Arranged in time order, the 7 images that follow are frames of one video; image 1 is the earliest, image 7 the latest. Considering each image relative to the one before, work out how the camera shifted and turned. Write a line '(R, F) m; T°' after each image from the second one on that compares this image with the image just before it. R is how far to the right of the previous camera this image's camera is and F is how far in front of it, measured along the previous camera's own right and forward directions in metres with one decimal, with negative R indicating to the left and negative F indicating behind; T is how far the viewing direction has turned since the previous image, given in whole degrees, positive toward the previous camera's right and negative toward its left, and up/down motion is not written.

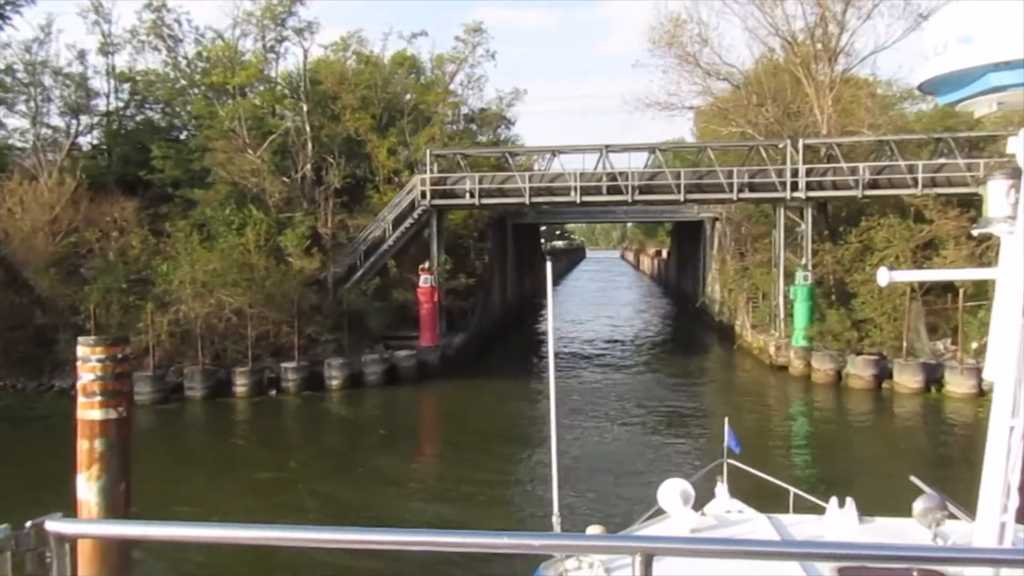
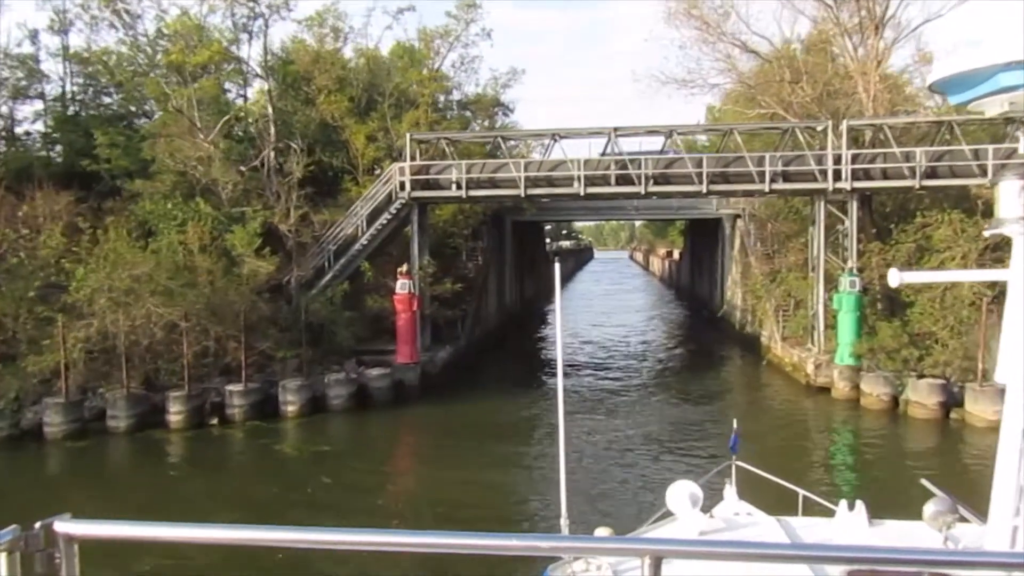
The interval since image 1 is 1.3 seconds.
(+0.2, +2.0) m; -1°
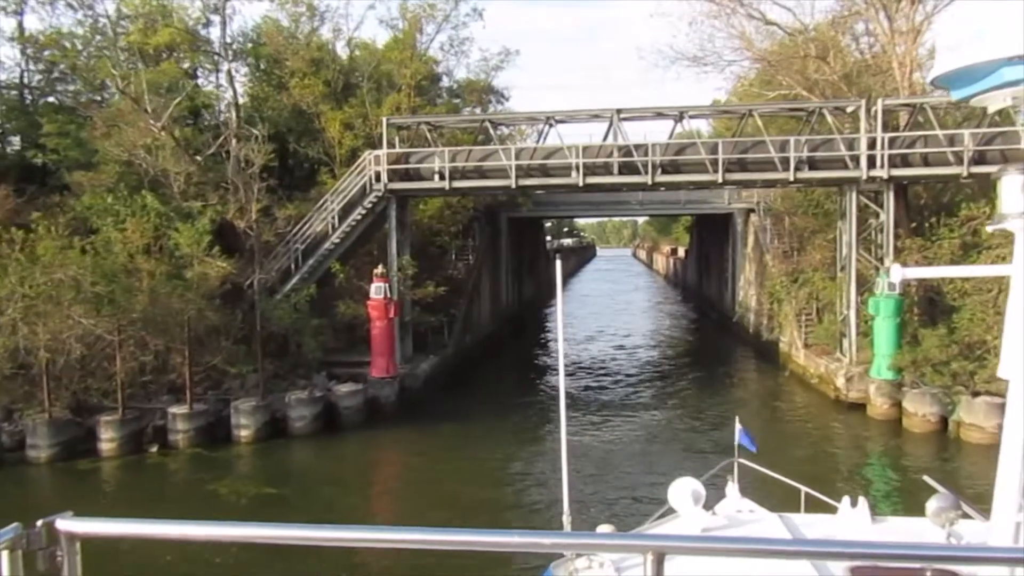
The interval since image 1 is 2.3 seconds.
(+0.1, +1.4) m; 0°
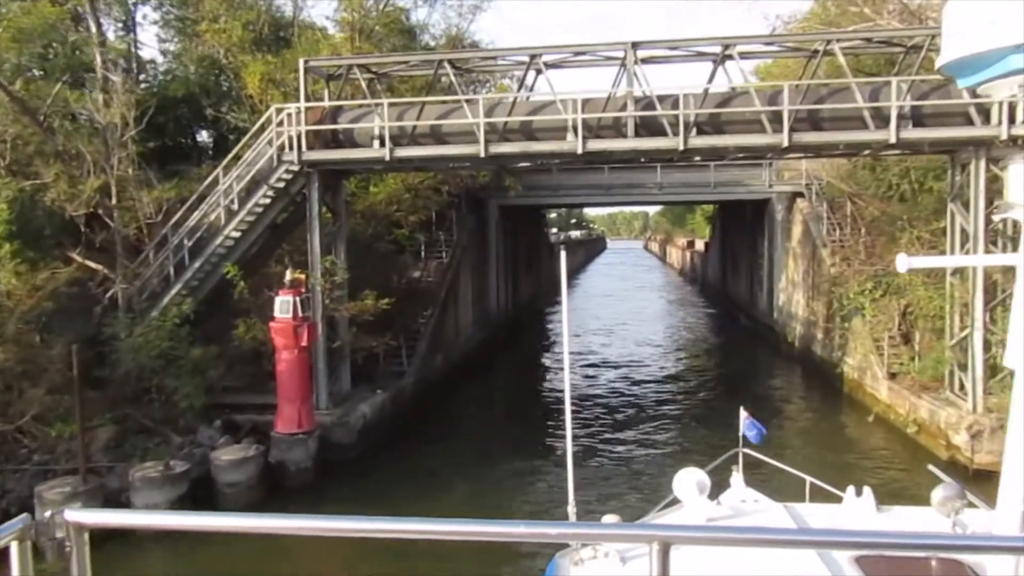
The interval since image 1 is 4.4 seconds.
(0.0, +1.3) m; 0°
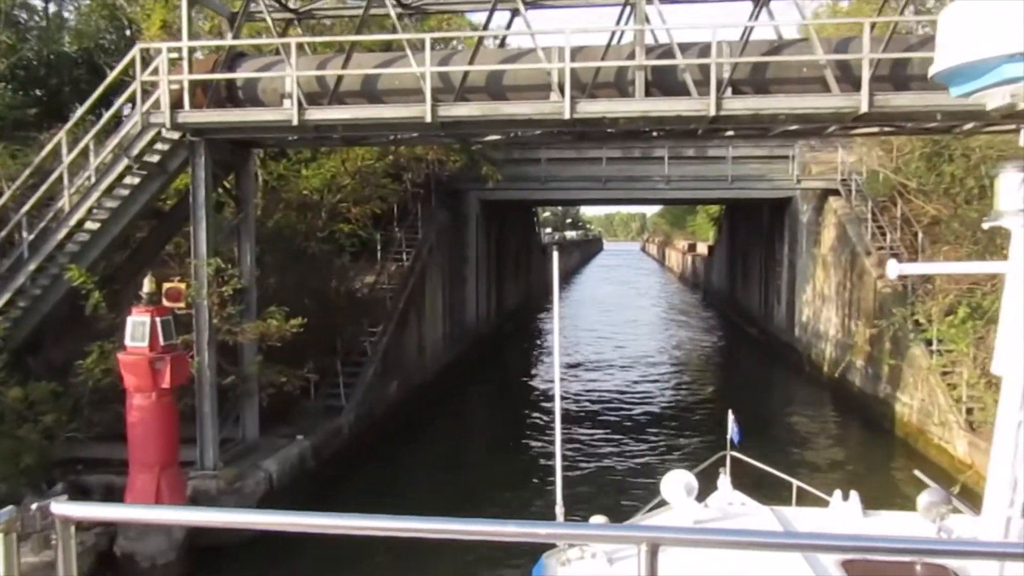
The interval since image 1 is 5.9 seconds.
(-0.1, -0.9) m; +1°
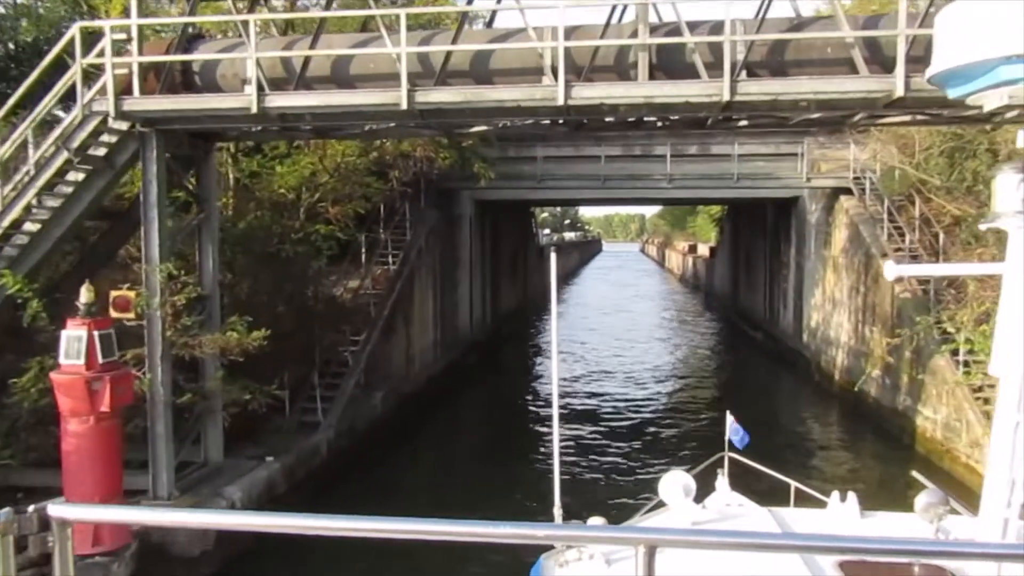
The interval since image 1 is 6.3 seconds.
(-0.1, -2.8) m; 0°
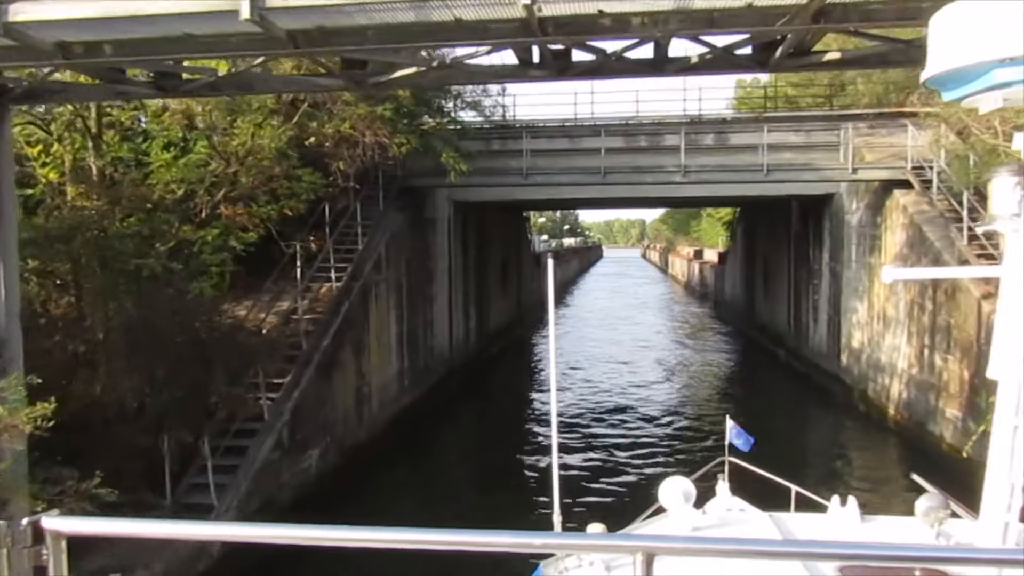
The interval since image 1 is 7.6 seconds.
(+0.3, +3.4) m; 0°
